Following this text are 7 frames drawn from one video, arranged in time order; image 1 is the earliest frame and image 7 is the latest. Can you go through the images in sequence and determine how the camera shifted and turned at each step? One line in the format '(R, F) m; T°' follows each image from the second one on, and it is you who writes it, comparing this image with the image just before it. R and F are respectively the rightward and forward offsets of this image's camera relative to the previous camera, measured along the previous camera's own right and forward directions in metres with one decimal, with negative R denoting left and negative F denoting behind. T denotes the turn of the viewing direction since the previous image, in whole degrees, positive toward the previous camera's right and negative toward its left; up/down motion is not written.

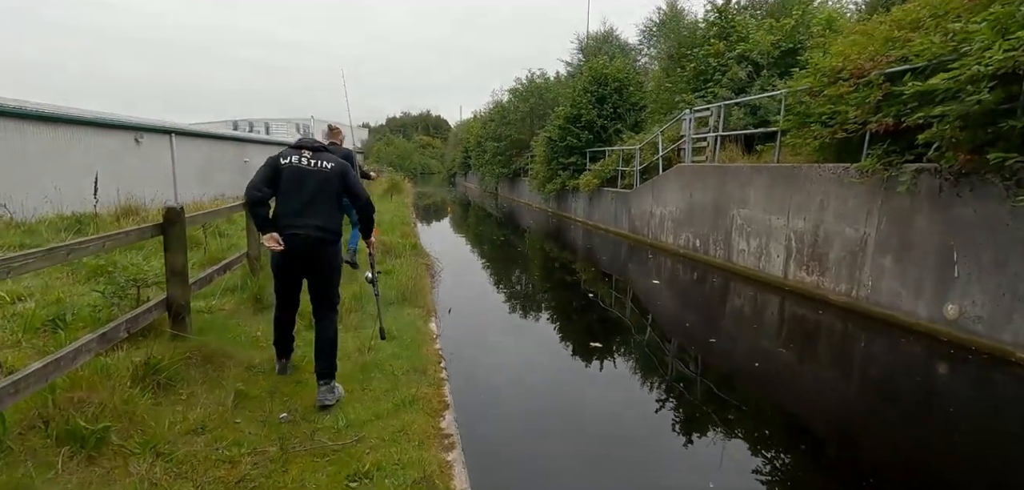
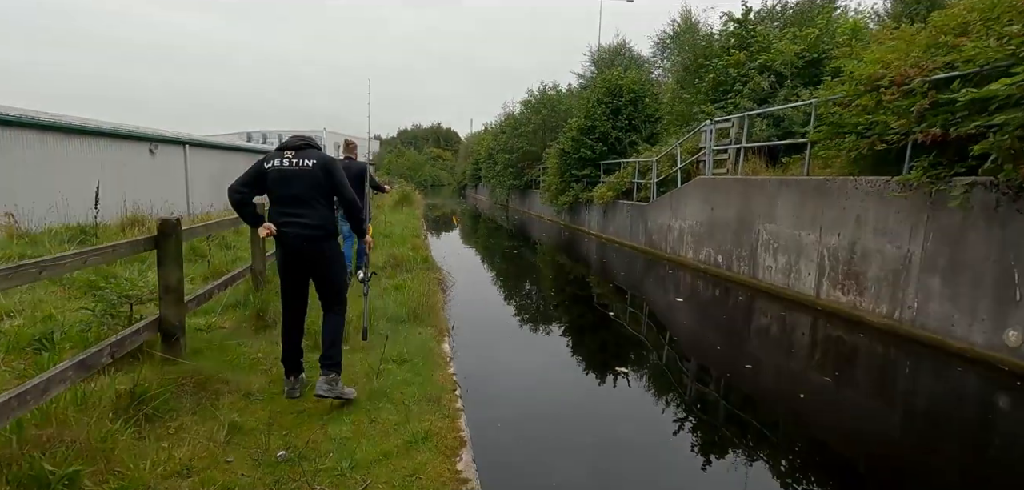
(-0.1, +0.3) m; -1°
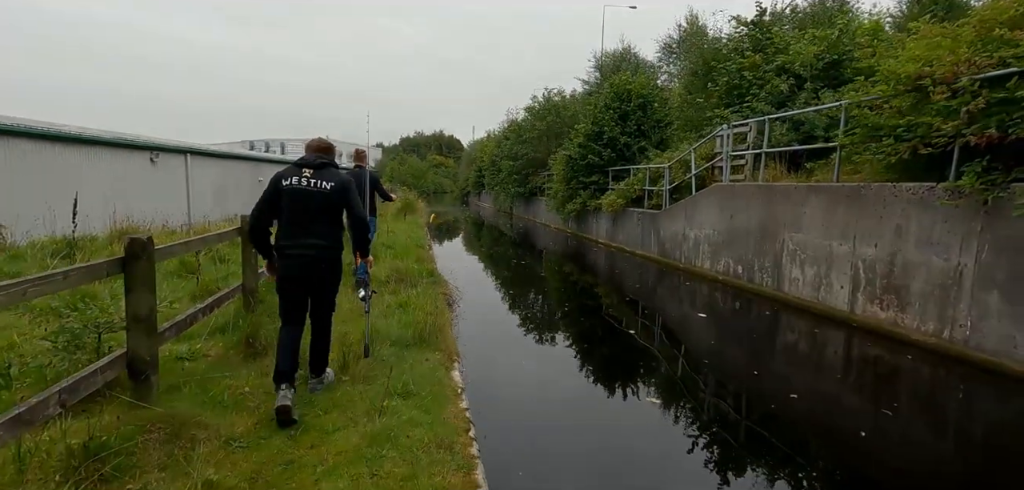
(-0.1, +0.4) m; 0°
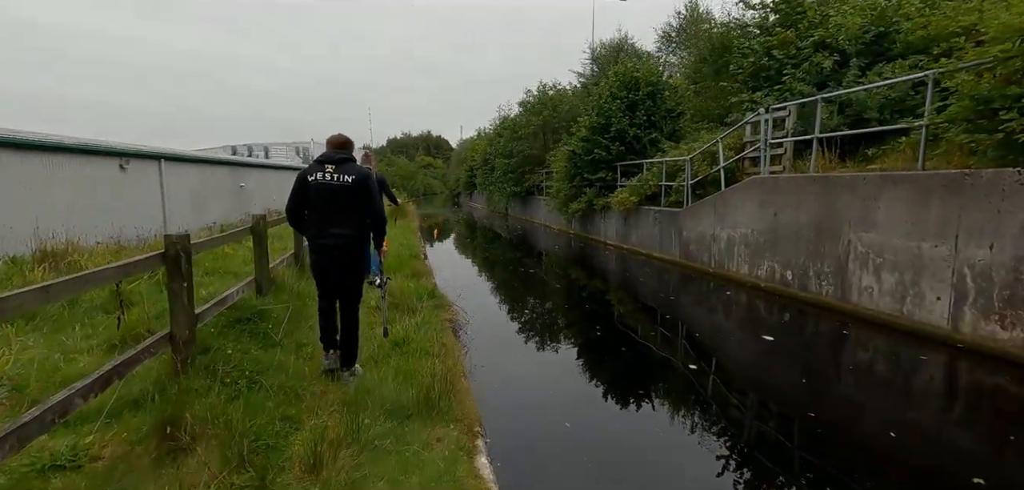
(-0.3, +1.2) m; +1°
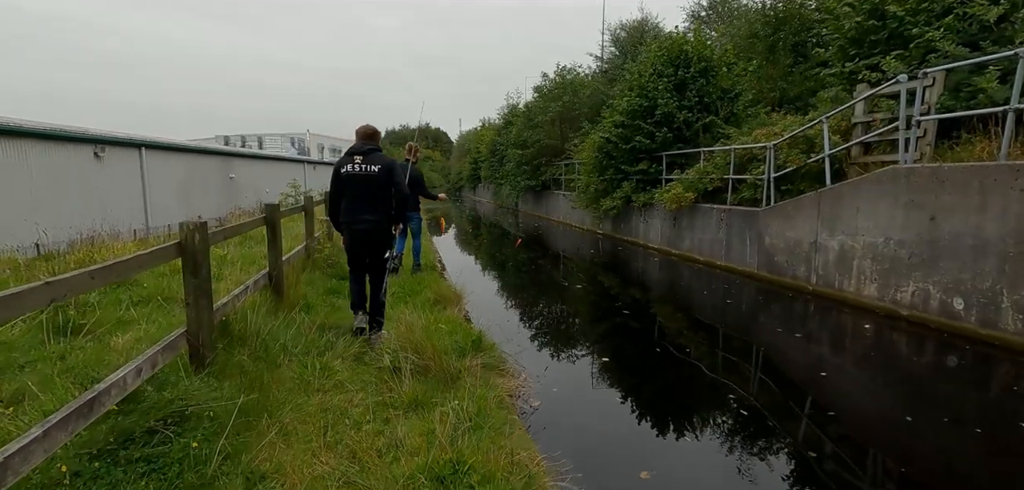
(-0.6, +2.0) m; 0°
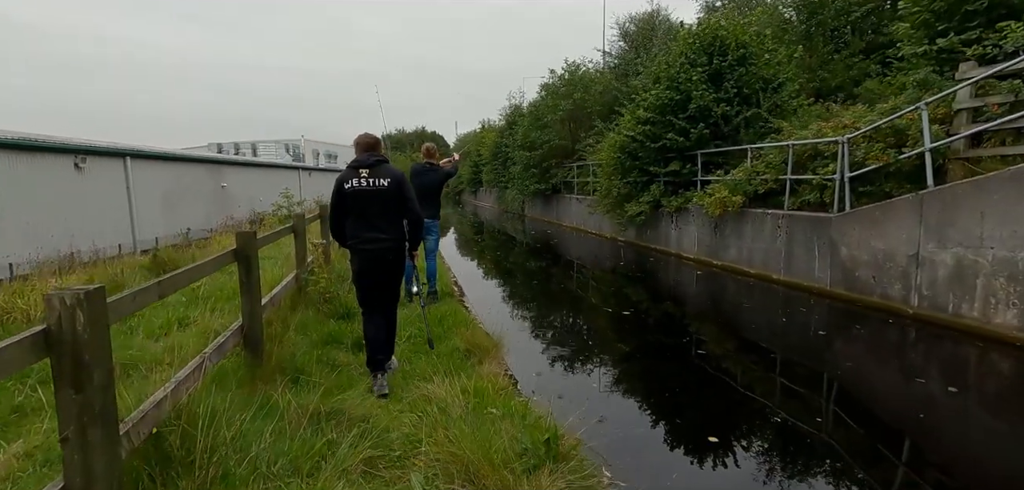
(-0.4, +1.2) m; 0°
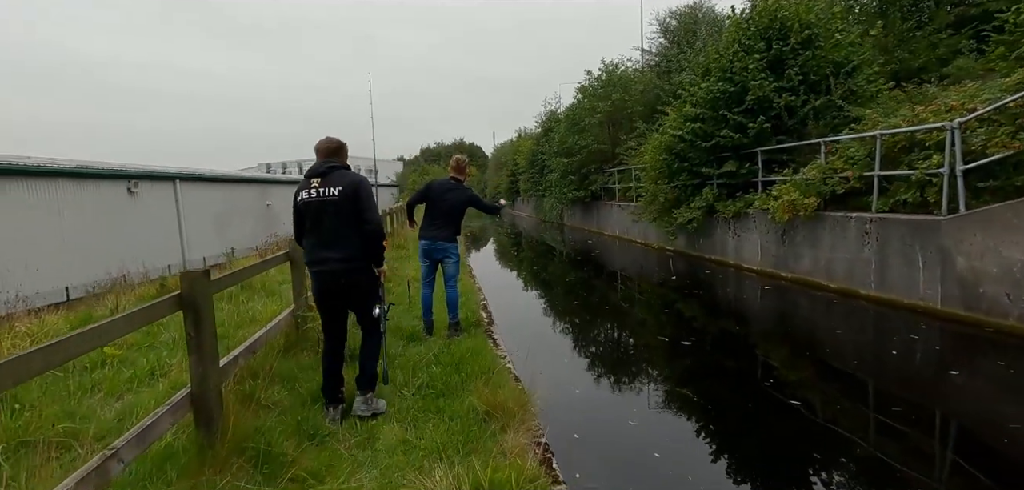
(+0.1, +0.9) m; -4°
